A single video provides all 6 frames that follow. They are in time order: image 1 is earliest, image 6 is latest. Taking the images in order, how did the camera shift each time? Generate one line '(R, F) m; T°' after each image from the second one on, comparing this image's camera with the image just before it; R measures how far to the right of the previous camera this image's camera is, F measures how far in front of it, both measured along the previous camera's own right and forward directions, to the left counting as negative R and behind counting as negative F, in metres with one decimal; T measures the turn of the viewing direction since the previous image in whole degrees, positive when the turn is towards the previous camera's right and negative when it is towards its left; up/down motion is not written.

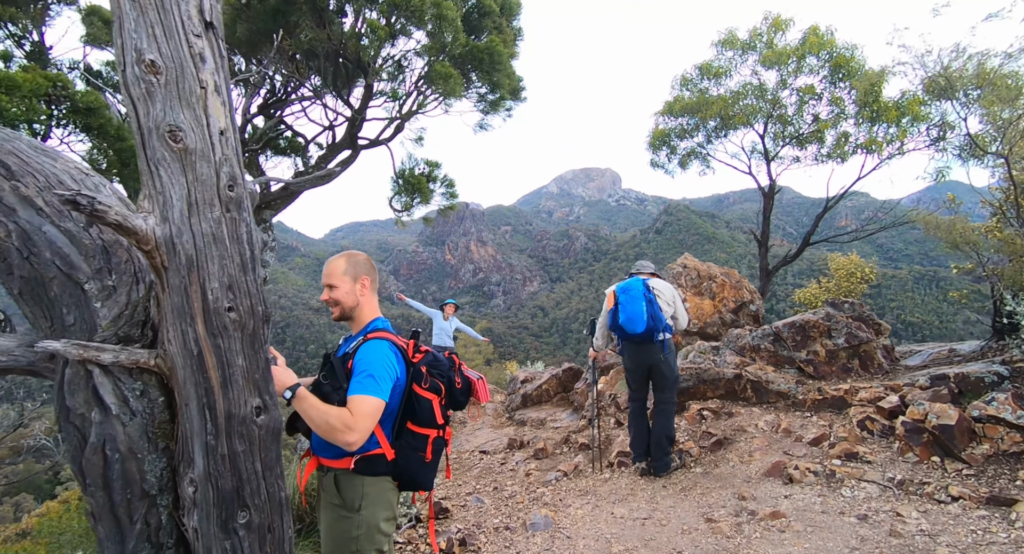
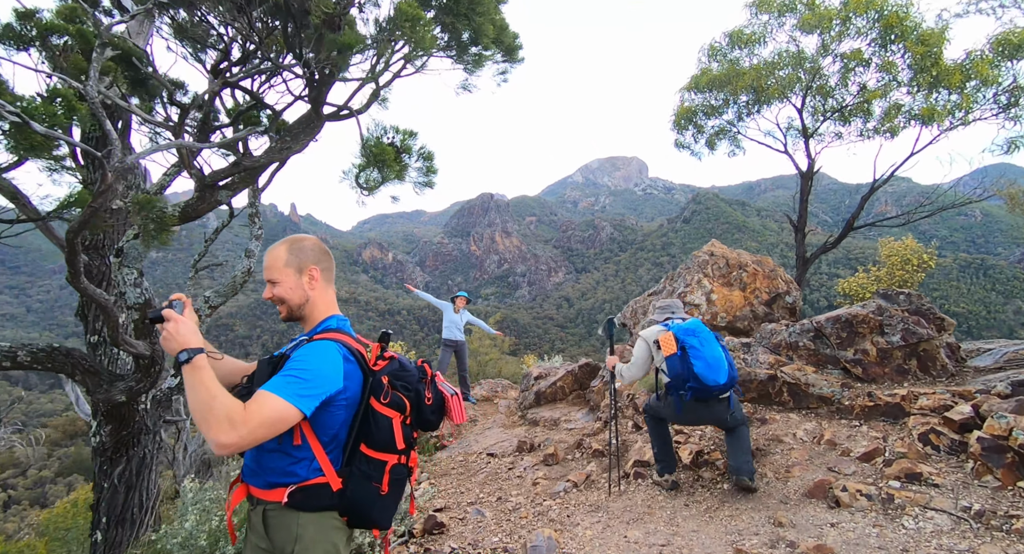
(+0.2, +0.5) m; -3°
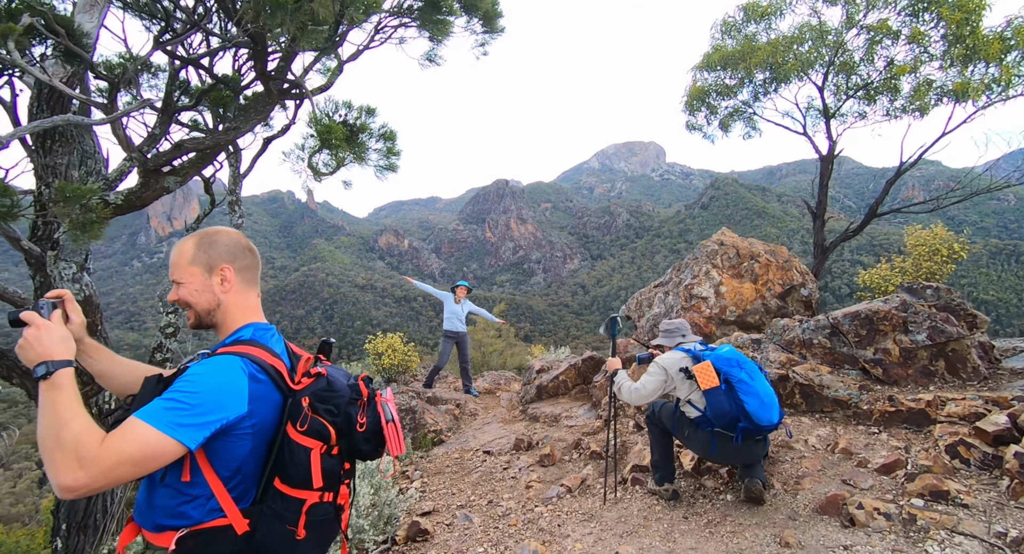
(+0.2, +0.3) m; -2°
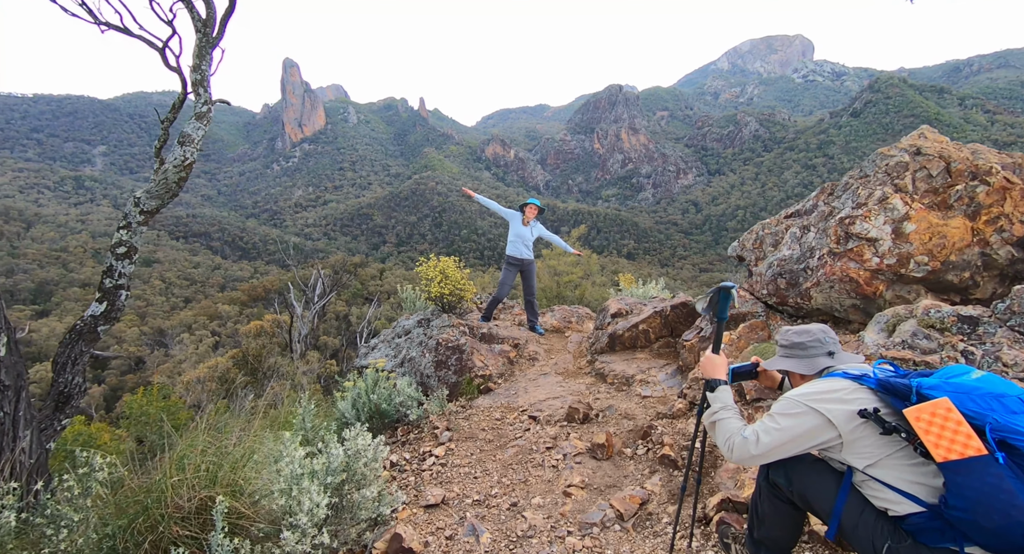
(+0.4, +1.6) m; -11°
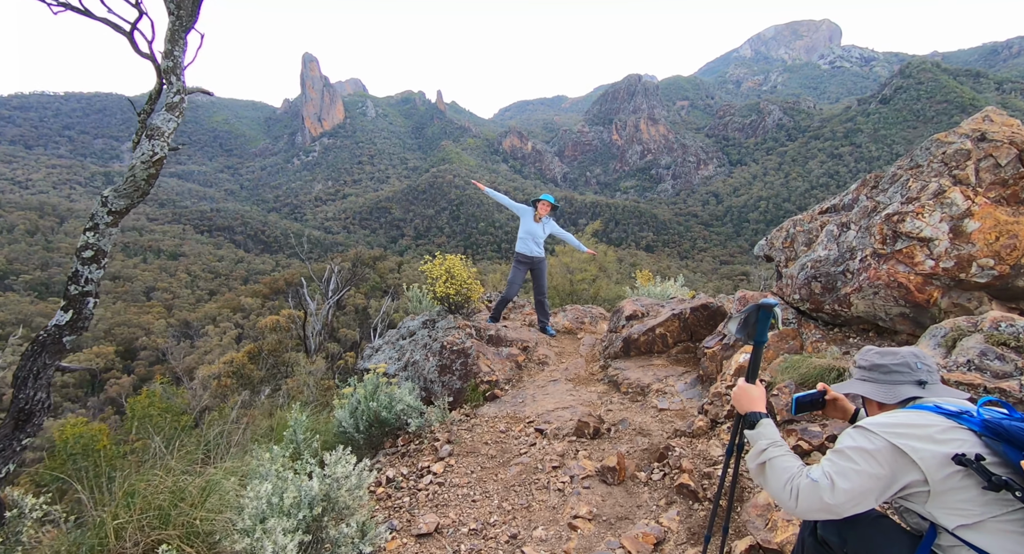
(+0.1, +0.4) m; -2°
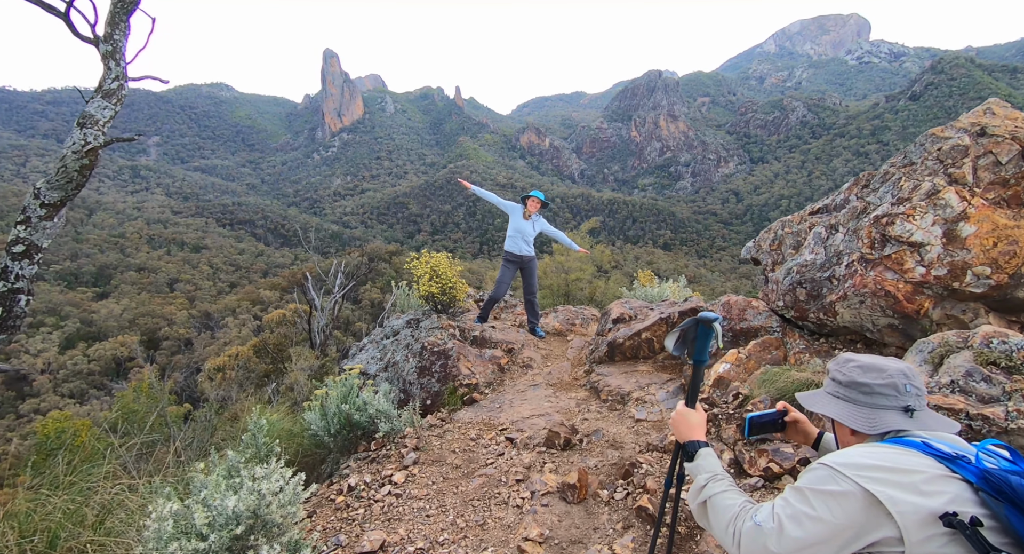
(+0.4, +0.2) m; -2°
